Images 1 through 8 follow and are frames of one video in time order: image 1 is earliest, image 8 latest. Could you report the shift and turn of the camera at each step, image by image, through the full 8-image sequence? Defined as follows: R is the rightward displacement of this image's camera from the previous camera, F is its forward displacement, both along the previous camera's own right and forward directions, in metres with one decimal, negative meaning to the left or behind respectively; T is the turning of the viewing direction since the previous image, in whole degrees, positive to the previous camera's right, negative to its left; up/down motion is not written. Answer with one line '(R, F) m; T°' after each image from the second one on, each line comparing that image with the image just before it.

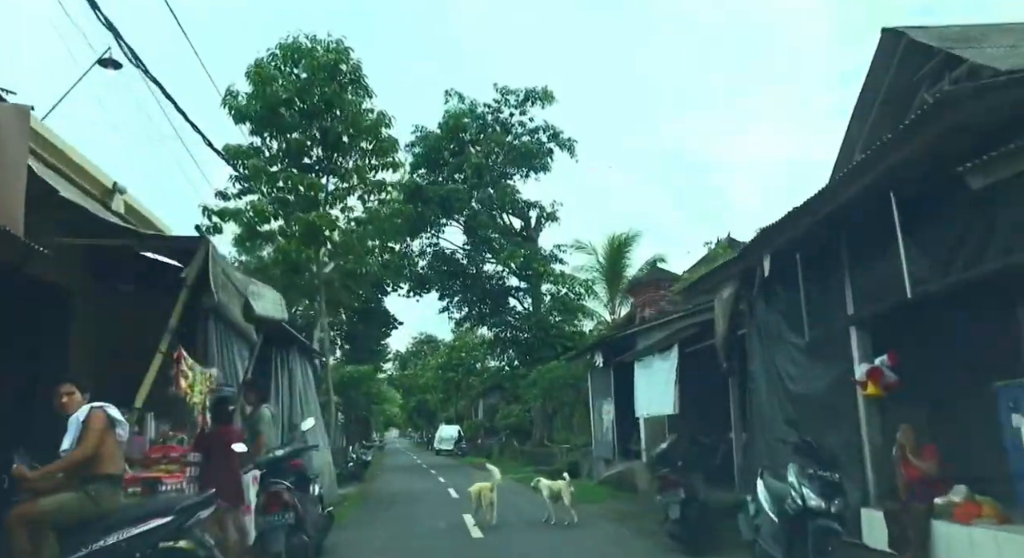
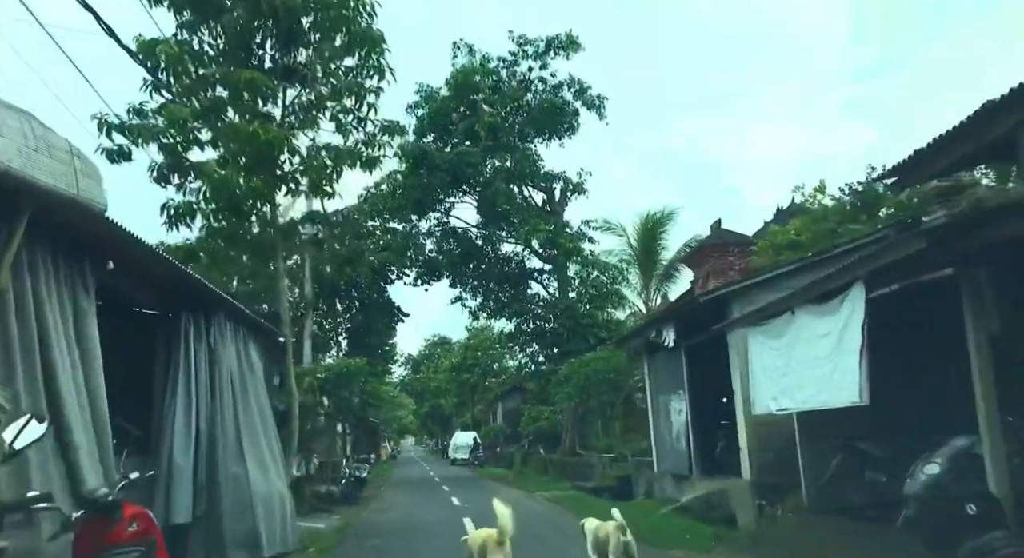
(-0.4, +4.9) m; -1°
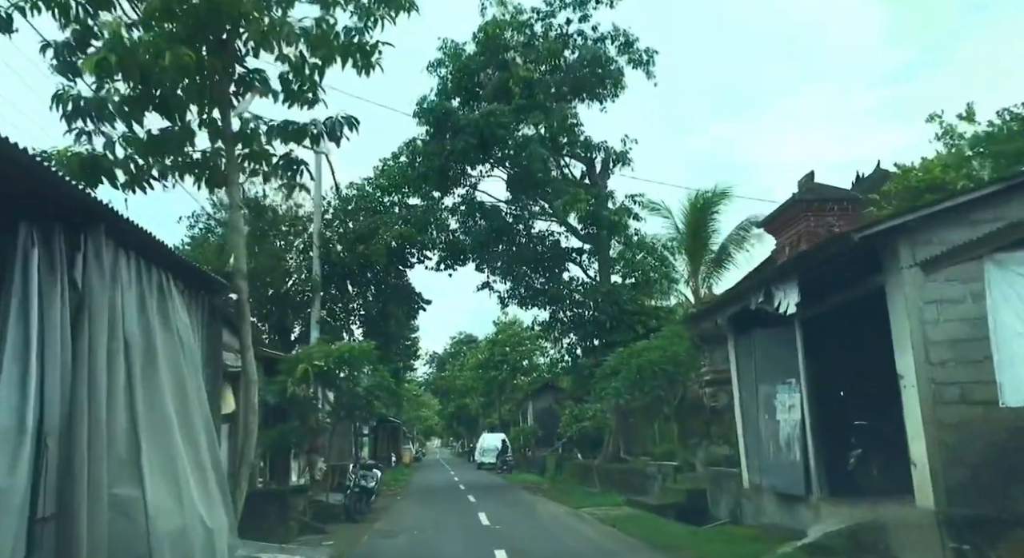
(-0.3, +3.6) m; -2°
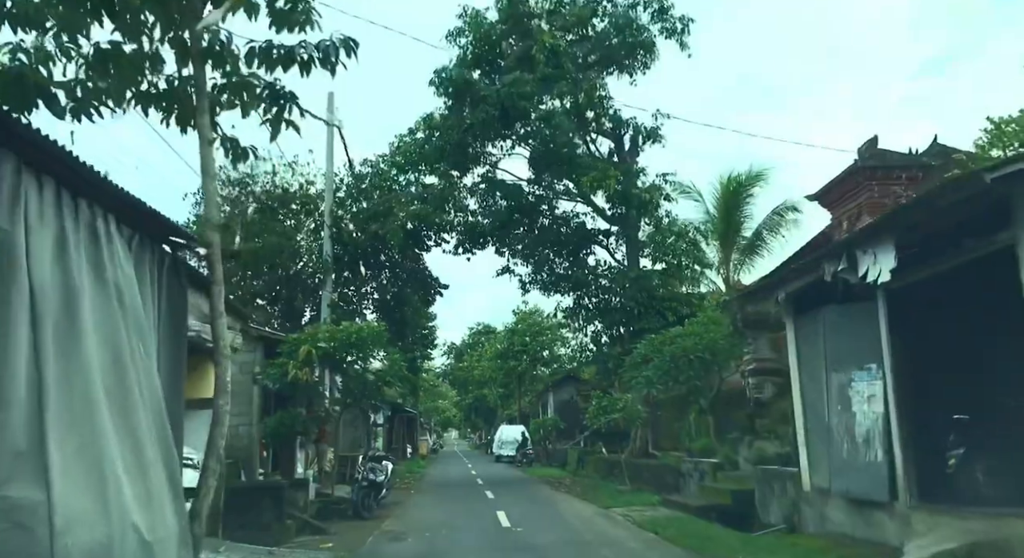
(-0.1, +1.5) m; -1°
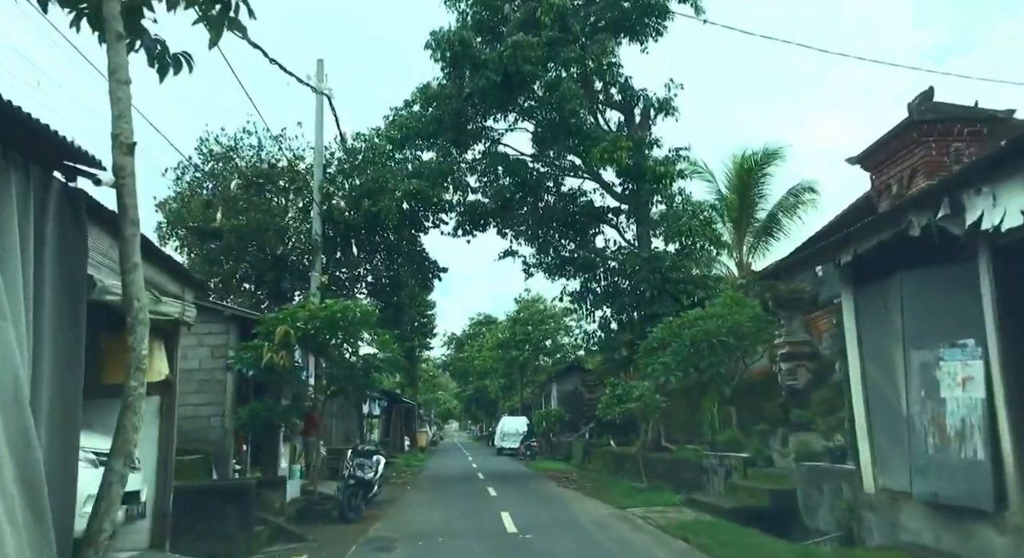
(-0.1, +1.6) m; 0°
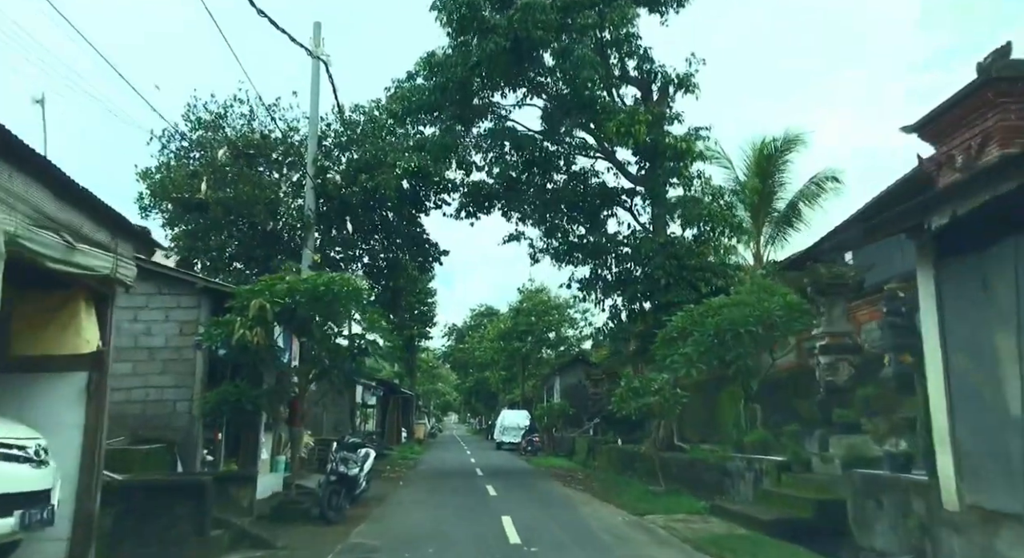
(-0.1, +1.5) m; 0°
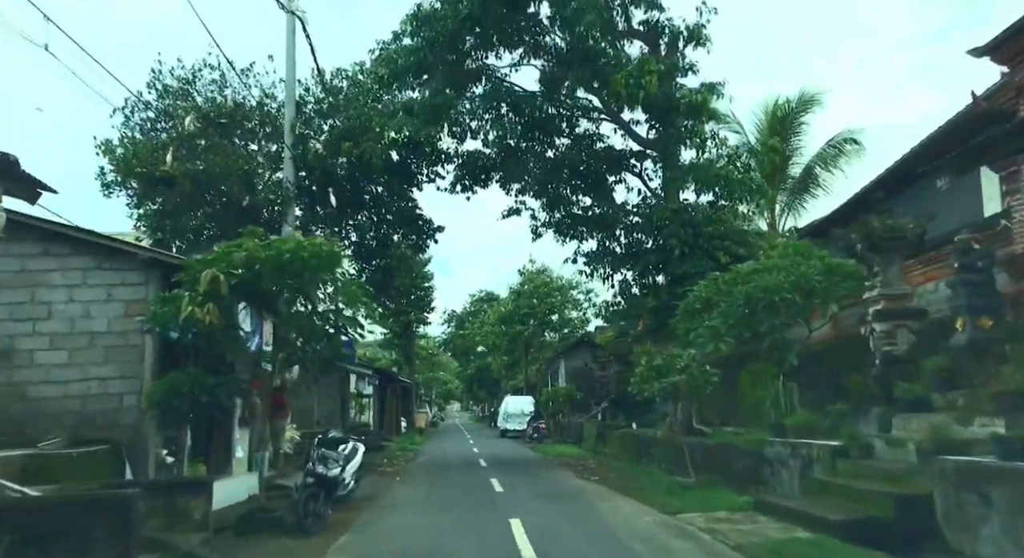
(-0.1, +1.8) m; 0°
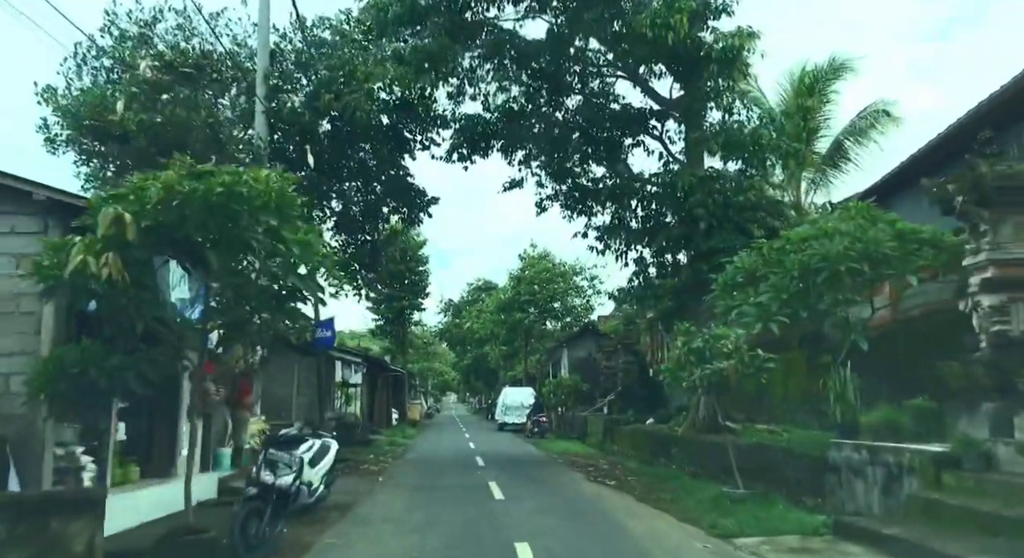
(-0.1, +2.3) m; 0°
